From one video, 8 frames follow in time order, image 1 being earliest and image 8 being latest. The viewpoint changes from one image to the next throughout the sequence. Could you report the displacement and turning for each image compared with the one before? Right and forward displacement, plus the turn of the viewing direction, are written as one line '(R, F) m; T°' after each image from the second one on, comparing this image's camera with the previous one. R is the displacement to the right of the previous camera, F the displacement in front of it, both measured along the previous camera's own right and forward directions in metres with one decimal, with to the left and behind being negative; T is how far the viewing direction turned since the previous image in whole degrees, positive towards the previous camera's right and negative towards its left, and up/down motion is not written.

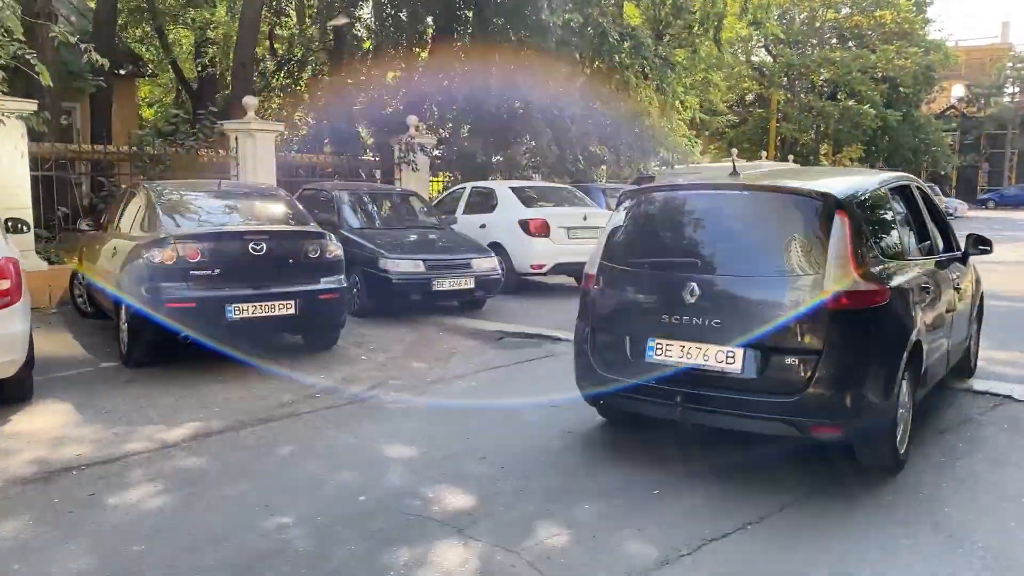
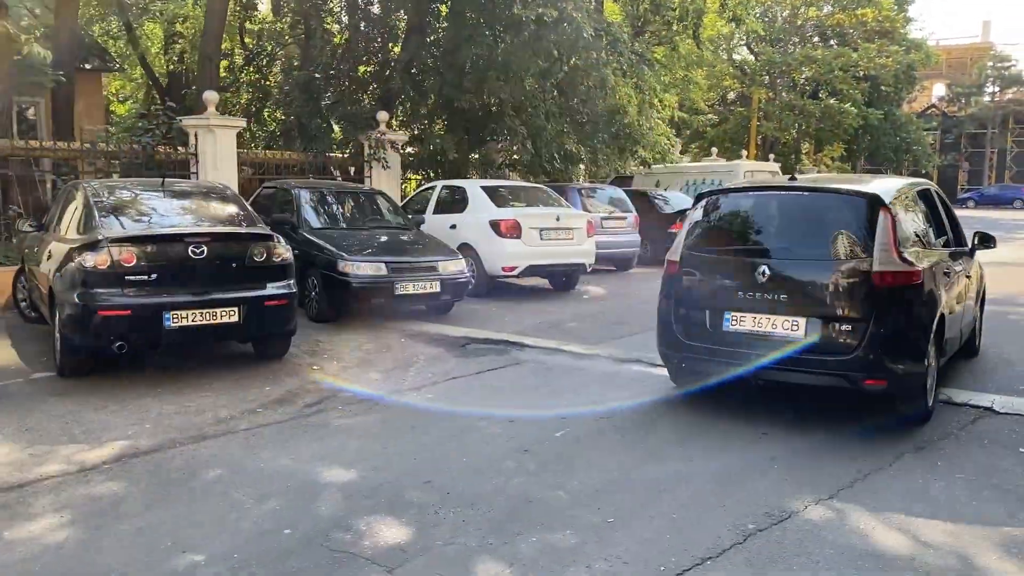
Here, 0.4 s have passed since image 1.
(+0.2, +0.4) m; +1°
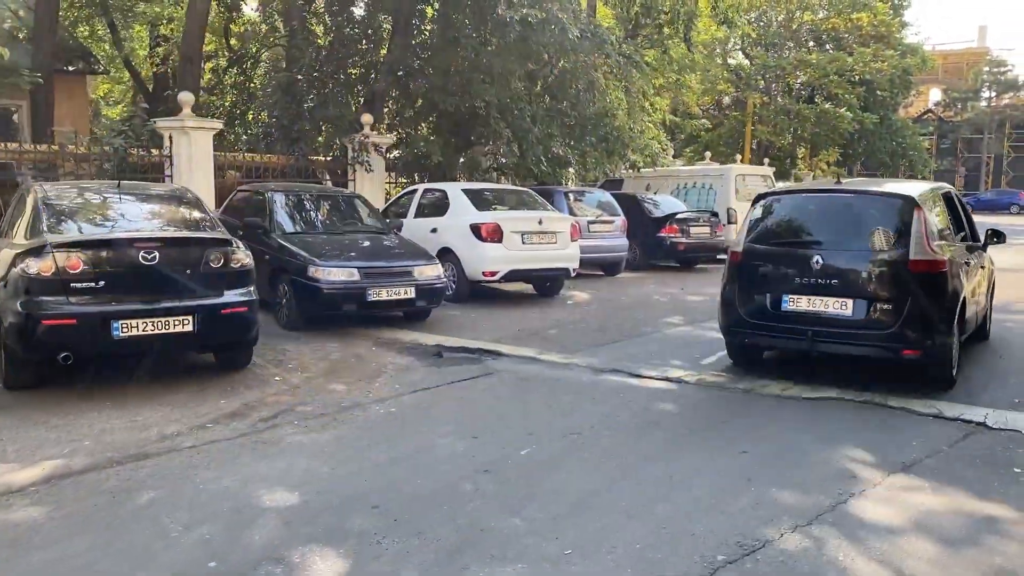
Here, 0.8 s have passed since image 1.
(+0.2, +0.3) m; 0°
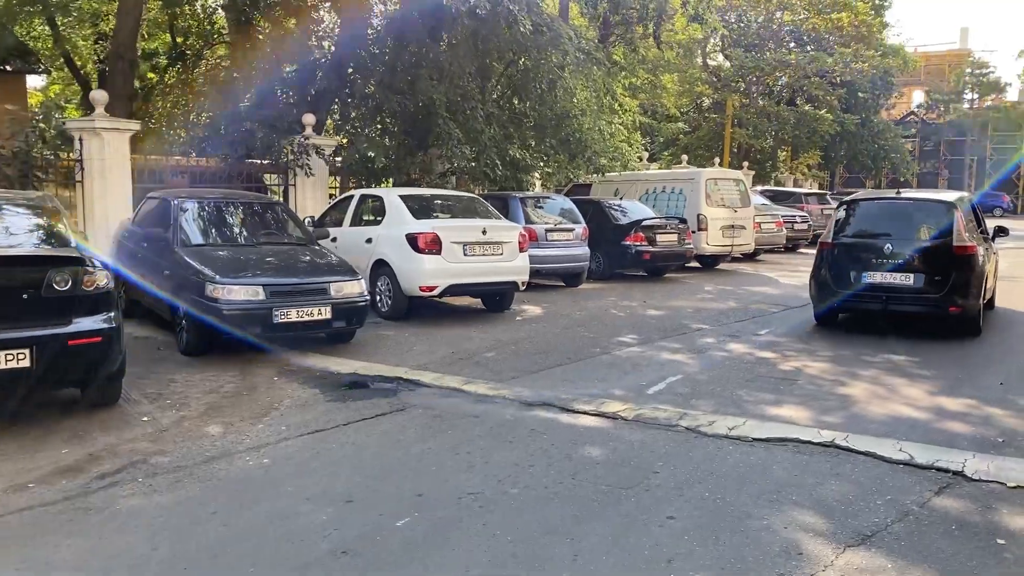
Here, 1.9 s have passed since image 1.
(+0.6, +0.9) m; +1°
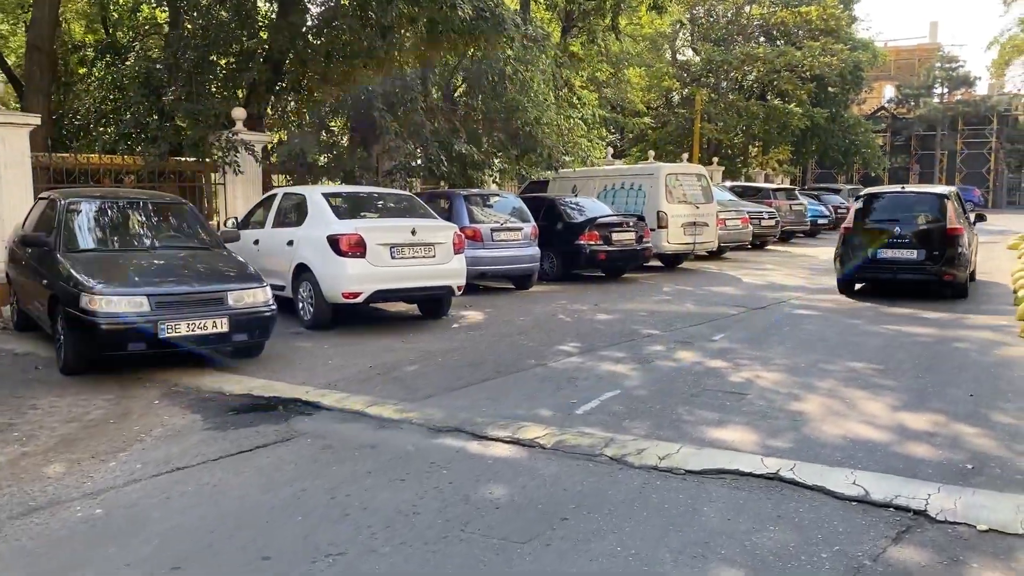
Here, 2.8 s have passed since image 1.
(+0.5, +0.8) m; +1°
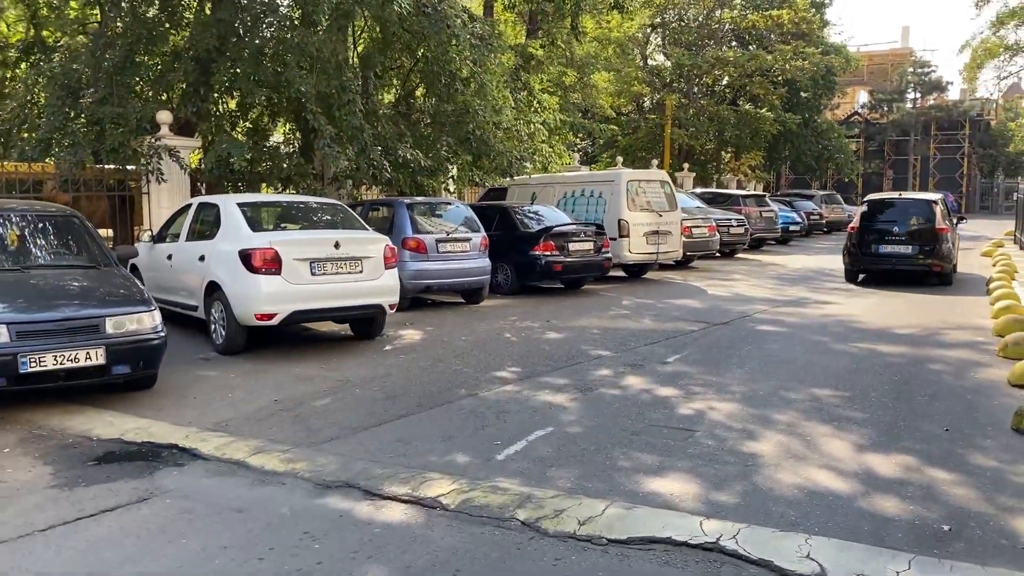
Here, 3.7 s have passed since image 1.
(+0.4, +0.8) m; +1°
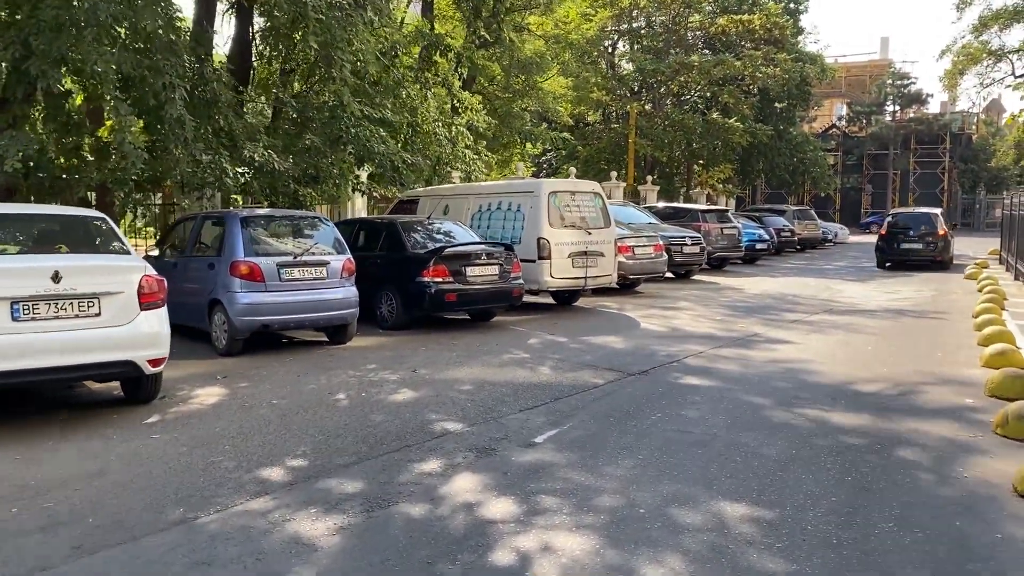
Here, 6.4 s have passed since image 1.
(+1.3, +2.4) m; +1°
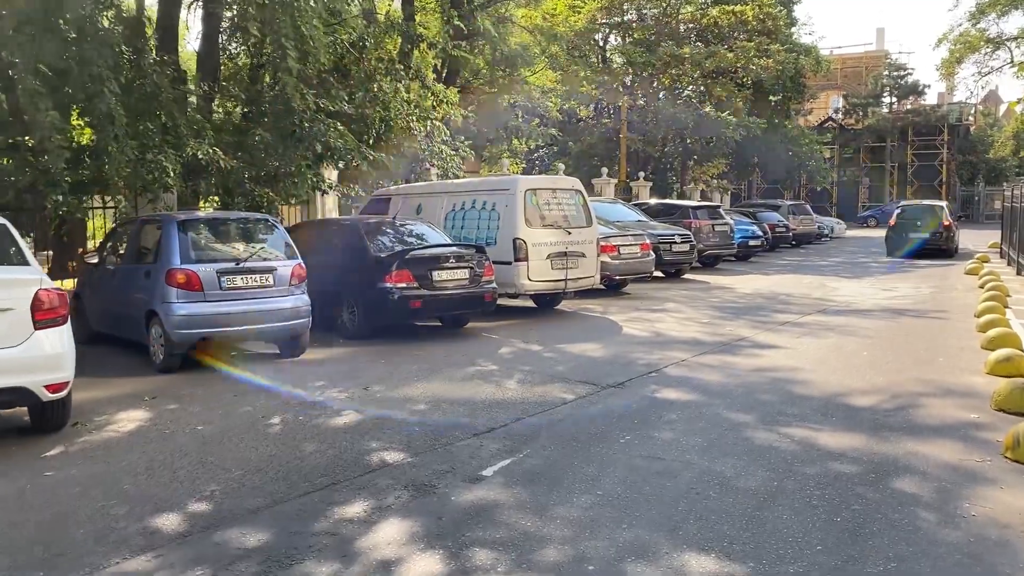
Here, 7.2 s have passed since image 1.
(+0.4, +0.7) m; 0°
